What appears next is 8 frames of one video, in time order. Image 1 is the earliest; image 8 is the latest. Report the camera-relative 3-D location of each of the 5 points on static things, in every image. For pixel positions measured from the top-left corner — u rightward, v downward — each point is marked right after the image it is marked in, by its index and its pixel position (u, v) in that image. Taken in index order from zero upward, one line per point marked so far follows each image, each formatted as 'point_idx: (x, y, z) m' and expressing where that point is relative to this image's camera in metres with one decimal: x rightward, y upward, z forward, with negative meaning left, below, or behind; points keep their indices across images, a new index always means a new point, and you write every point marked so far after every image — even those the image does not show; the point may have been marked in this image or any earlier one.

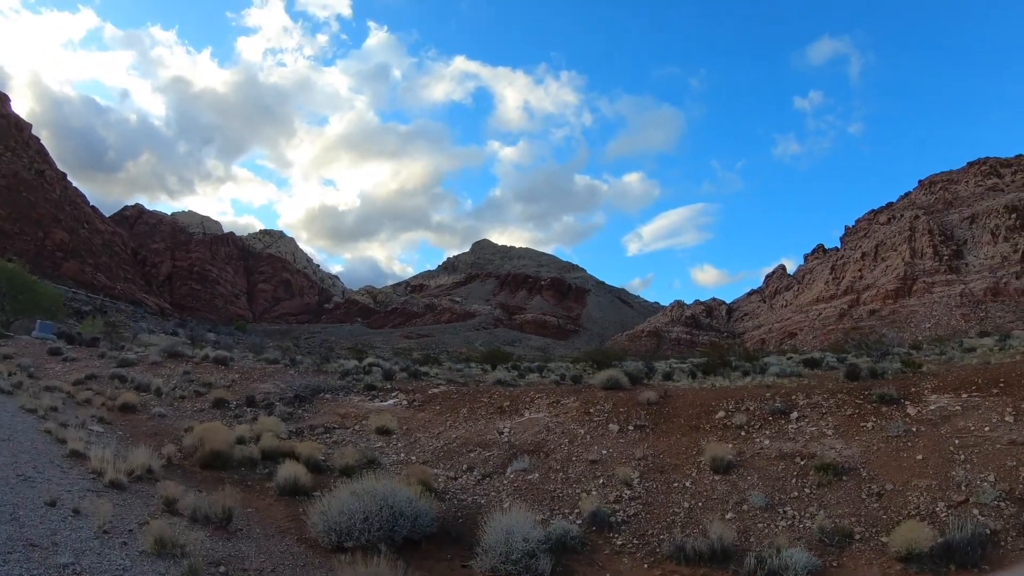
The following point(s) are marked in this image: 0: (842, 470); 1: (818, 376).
0: (+5.0, -2.6, +10.2) m
1: (+7.1, -2.2, +15.6) m
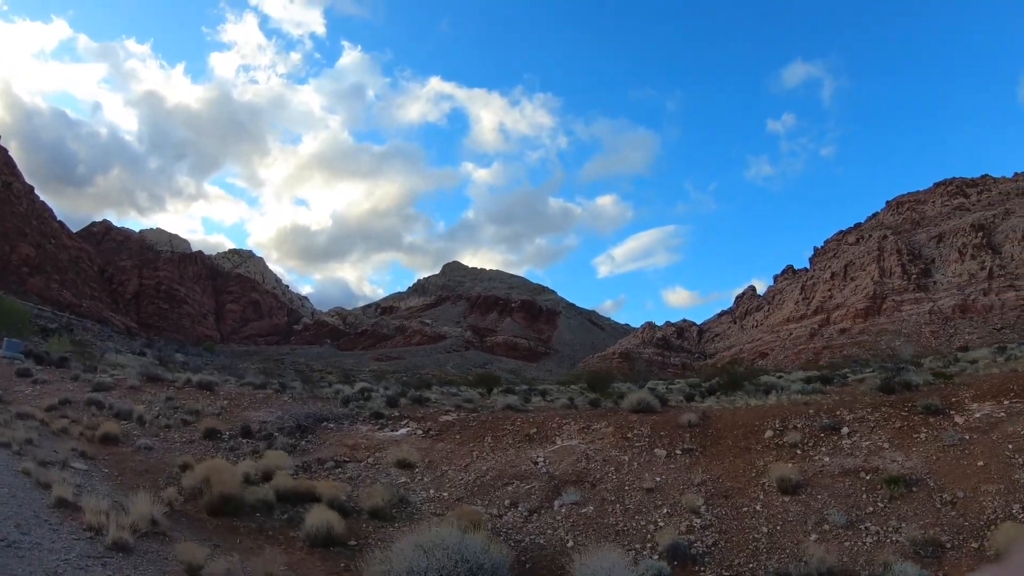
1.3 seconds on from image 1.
0: (+5.5, -2.8, +9.4) m
1: (+7.4, -2.5, +14.9) m
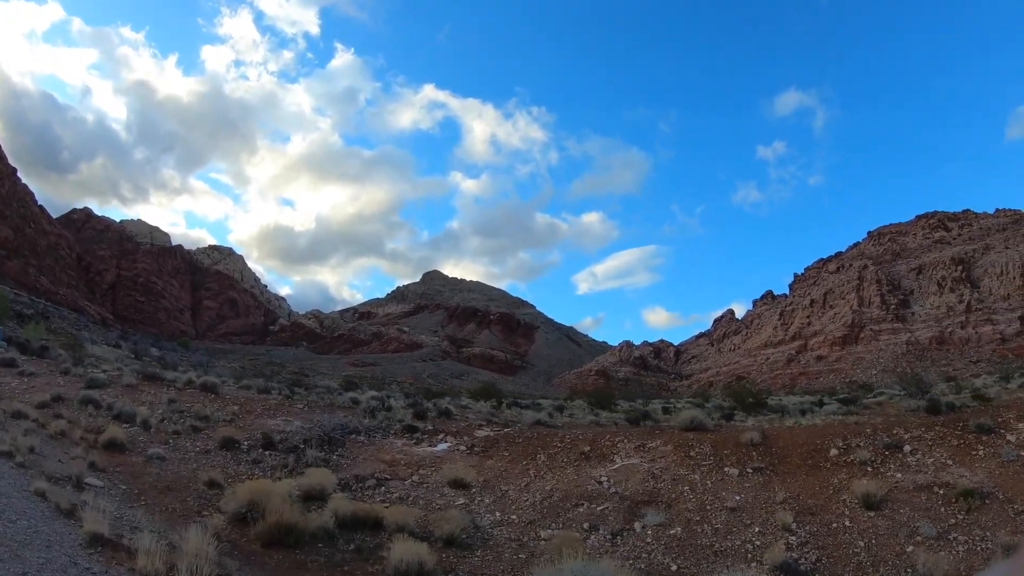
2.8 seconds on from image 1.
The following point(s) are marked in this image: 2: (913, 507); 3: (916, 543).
0: (+6.4, -2.8, +9.1) m
1: (+8.1, -2.7, +14.6) m
2: (+5.4, -2.9, +9.0) m
3: (+4.8, -3.1, +8.0) m
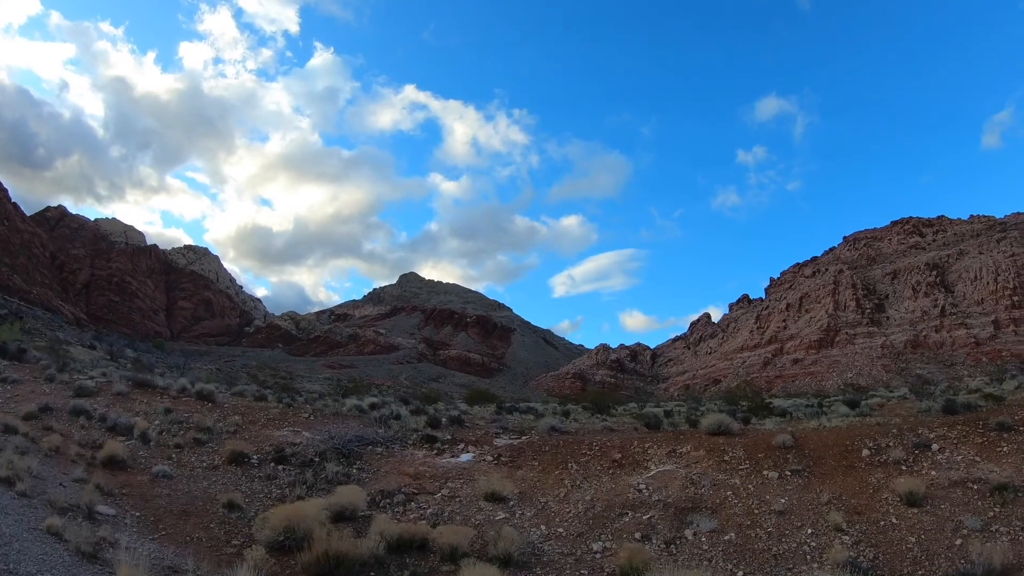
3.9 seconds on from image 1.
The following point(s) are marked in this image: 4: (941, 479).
0: (+7.0, -2.9, +9.4) m
1: (+8.6, -2.8, +15.0) m
2: (+6.0, -3.0, +9.2) m
3: (+5.5, -3.1, +8.3) m
4: (+6.3, -2.8, +9.9) m
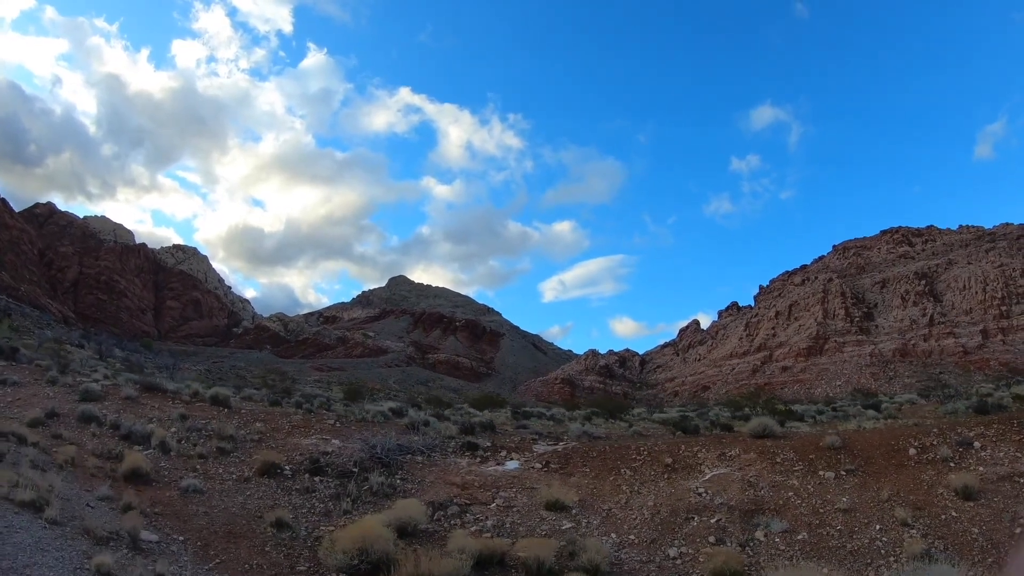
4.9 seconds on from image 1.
0: (+7.6, -2.9, +9.3) m
1: (+9.1, -2.9, +15.0) m
2: (+6.6, -3.0, +9.2) m
3: (+6.1, -3.1, +8.2) m
4: (+6.9, -2.8, +9.9) m
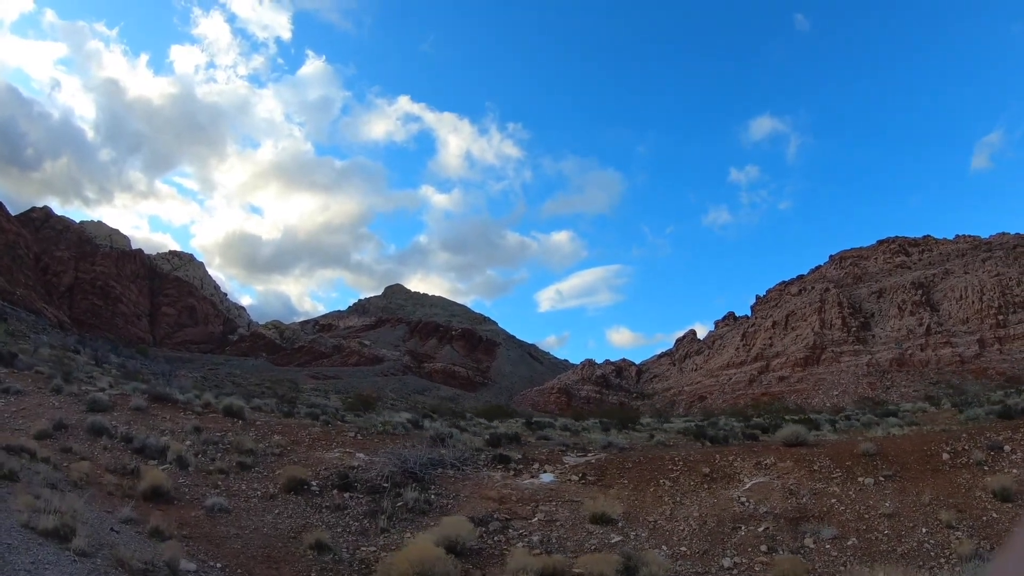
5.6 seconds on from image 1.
0: (+7.9, -2.8, +8.9) m
1: (+9.2, -2.9, +14.6) m
2: (+6.8, -2.9, +8.8) m
3: (+6.3, -3.0, +7.8) m
4: (+7.1, -2.8, +9.5) m
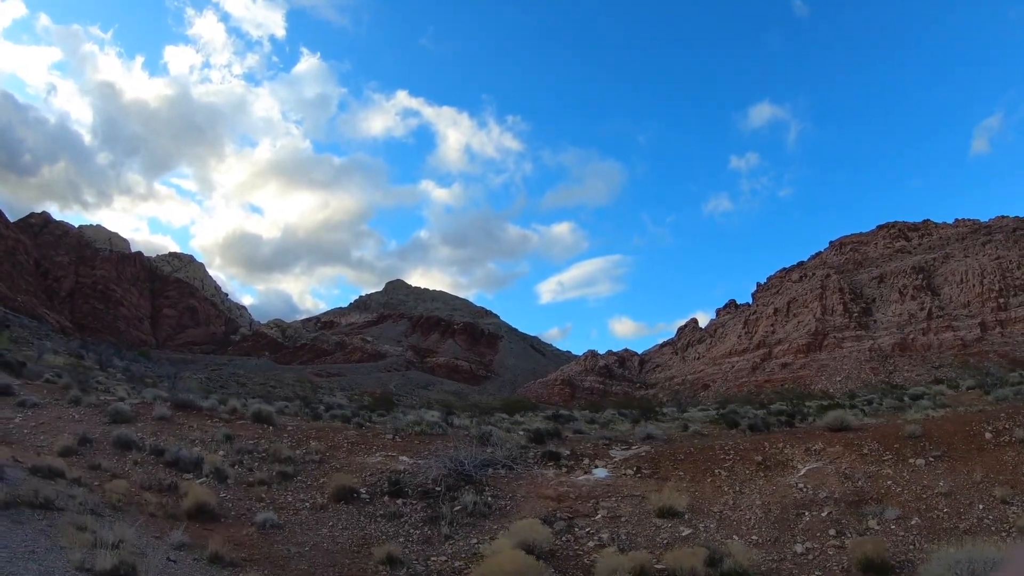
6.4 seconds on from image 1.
0: (+8.3, -2.7, +8.7) m
1: (+9.7, -2.7, +14.4) m
2: (+7.2, -2.8, +8.5) m
3: (+6.7, -2.9, +7.6) m
4: (+7.5, -2.7, +9.3) m
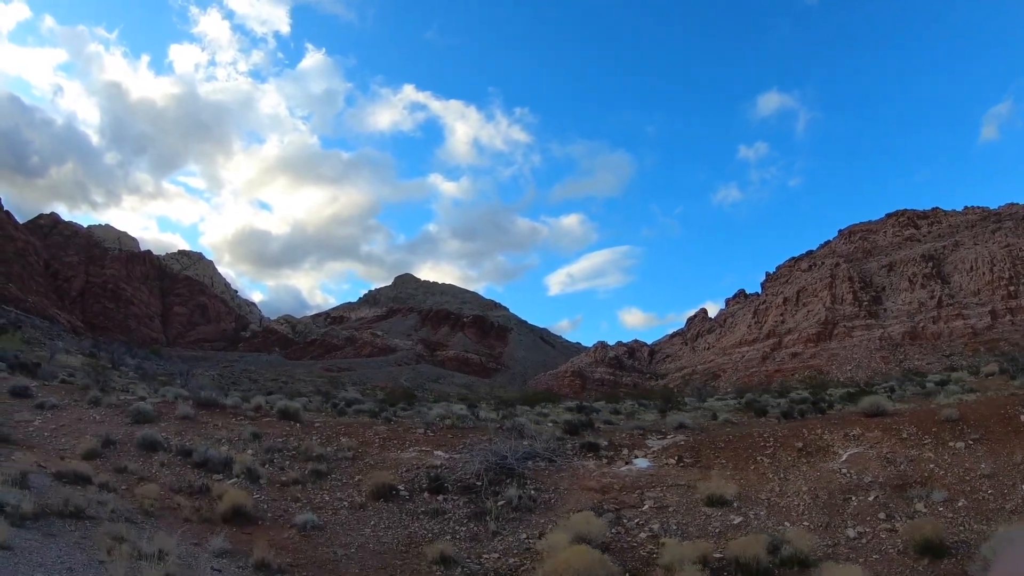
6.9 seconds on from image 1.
0: (+8.5, -2.7, +8.1) m
1: (+10.0, -2.6, +13.8) m
2: (+7.5, -2.8, +8.0) m
3: (+7.0, -3.0, +7.0) m
4: (+7.8, -2.7, +8.7) m
